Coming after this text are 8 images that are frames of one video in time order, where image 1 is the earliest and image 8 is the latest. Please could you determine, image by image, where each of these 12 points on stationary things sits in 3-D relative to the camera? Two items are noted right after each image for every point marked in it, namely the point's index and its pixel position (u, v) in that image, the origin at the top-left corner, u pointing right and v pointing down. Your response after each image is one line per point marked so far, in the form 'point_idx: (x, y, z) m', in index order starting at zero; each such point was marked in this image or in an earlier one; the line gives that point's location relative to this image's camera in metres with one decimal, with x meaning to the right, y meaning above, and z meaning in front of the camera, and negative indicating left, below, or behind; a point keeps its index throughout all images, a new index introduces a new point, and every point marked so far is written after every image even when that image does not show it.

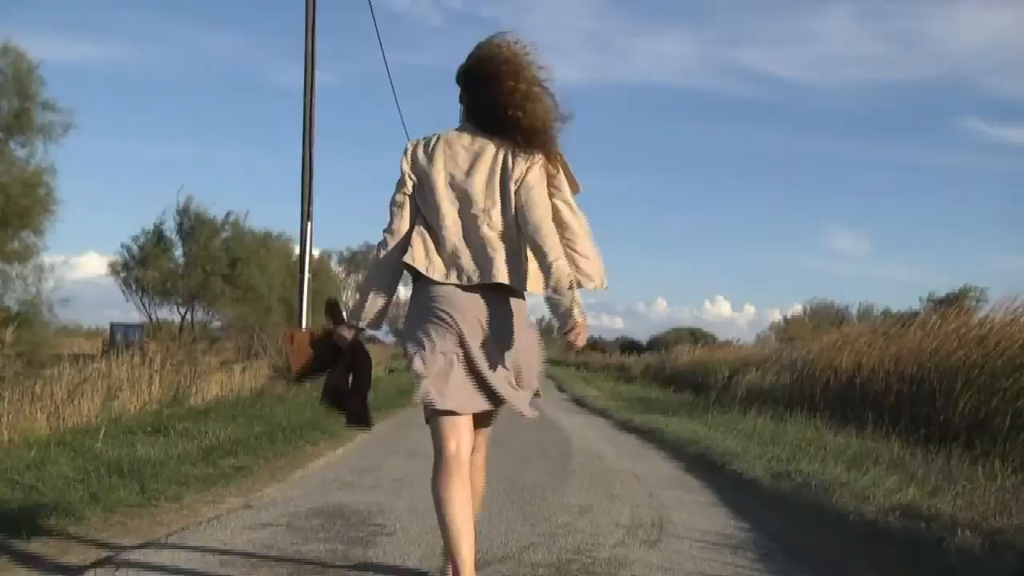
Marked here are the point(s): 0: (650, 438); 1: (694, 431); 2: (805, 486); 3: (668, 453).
0: (+1.0, -1.2, +12.1) m
1: (+1.4, -1.1, +12.0) m
2: (+1.8, -1.2, +9.7) m
3: (+1.0, -1.2, +11.0) m
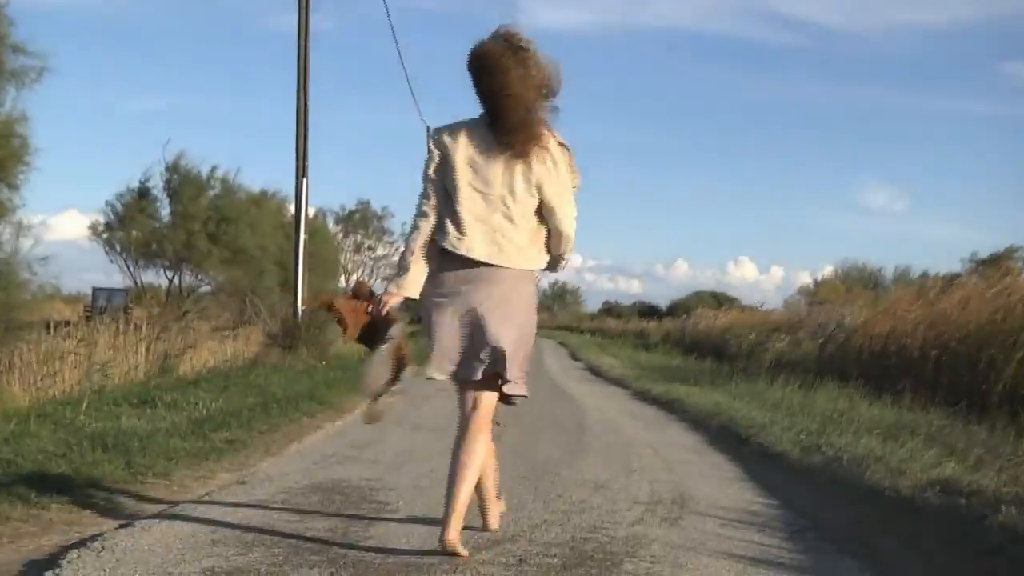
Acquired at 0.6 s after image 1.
0: (+1.2, -0.9, +11.5) m
1: (+1.5, -0.9, +11.3) m
2: (+1.9, -1.0, +9.0) m
3: (+1.2, -0.9, +10.4) m
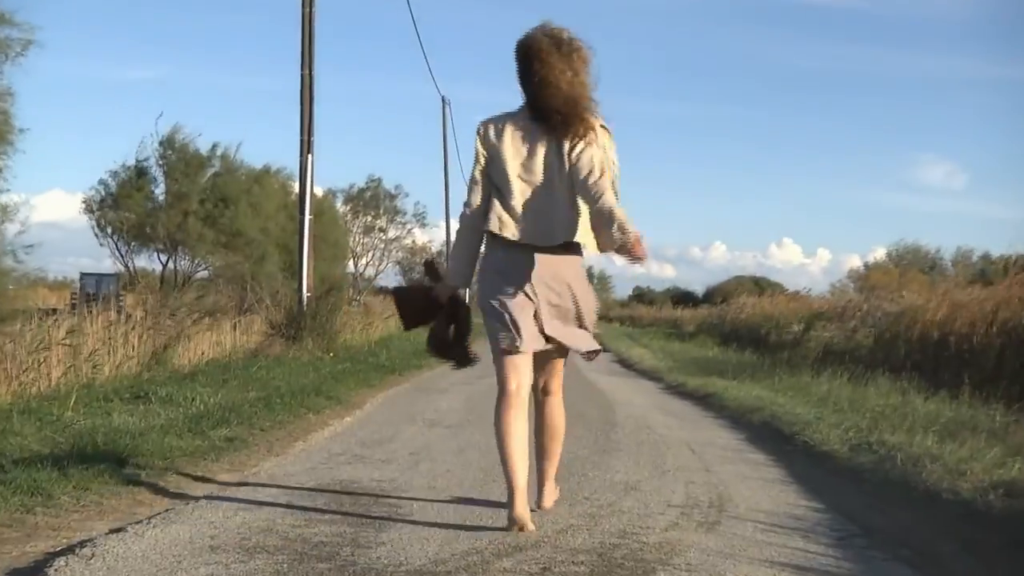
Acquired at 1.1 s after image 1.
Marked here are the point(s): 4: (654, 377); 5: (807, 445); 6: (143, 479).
0: (+1.4, -0.8, +10.7) m
1: (+1.7, -0.8, +10.6) m
2: (+2.0, -0.9, +8.3) m
3: (+1.3, -0.8, +9.6) m
4: (+1.4, -0.9, +14.7) m
5: (+1.6, -0.9, +8.7) m
6: (-1.8, -0.9, +7.8) m
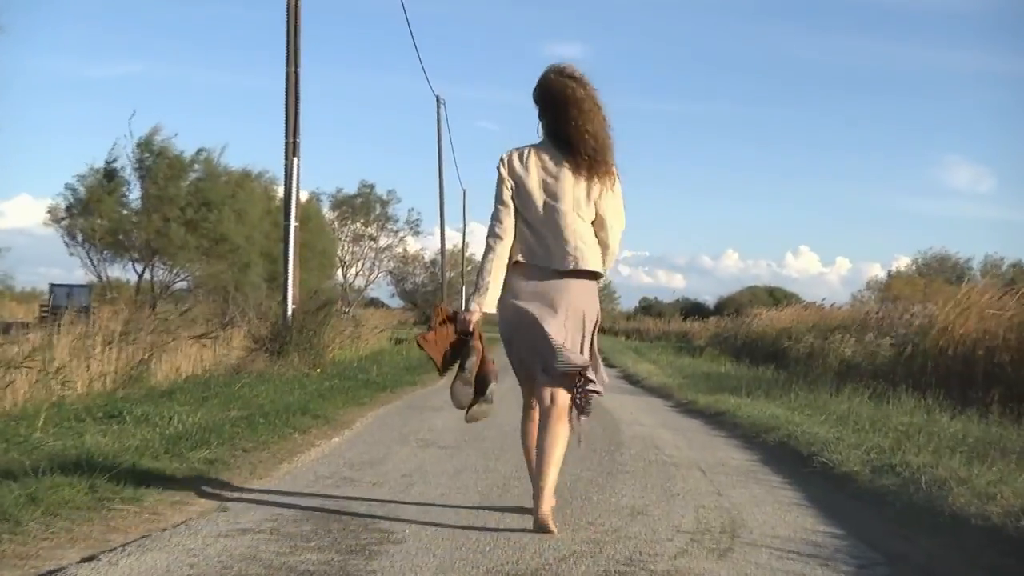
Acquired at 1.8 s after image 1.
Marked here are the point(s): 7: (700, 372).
0: (+1.4, -0.9, +10.2) m
1: (+1.7, -0.8, +10.1) m
2: (+2.0, -1.0, +7.8) m
3: (+1.3, -0.9, +9.1) m
4: (+1.4, -1.0, +14.2) m
5: (+1.6, -0.9, +8.2) m
6: (-1.8, -1.0, +7.3) m
7: (+2.2, -1.0, +18.6) m
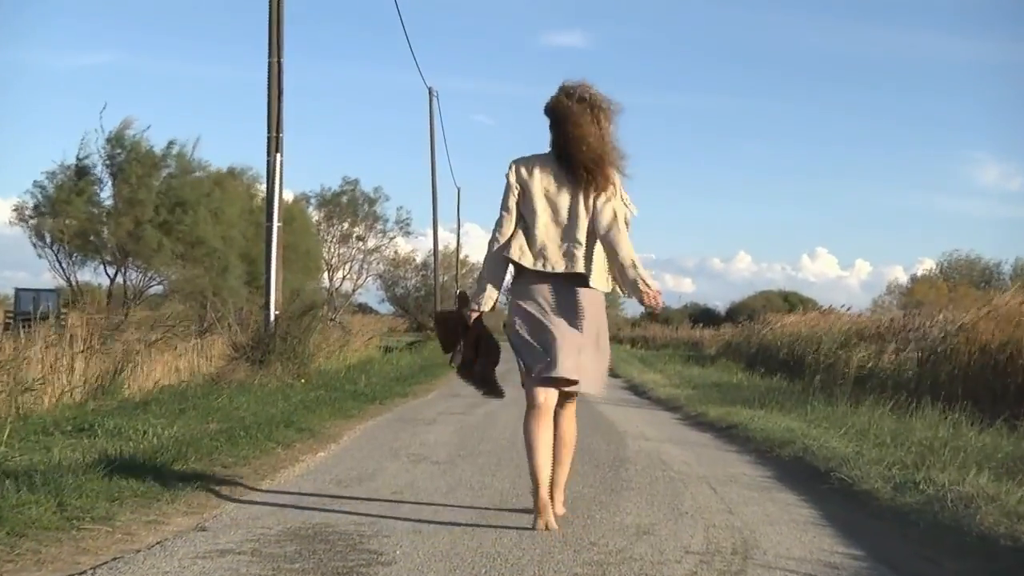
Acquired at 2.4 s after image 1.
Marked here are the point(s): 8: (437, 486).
0: (+1.4, -0.9, +9.7) m
1: (+1.7, -0.9, +9.6) m
2: (+2.0, -1.0, +7.3) m
3: (+1.3, -0.9, +8.6) m
4: (+1.4, -1.0, +13.7) m
5: (+1.6, -1.0, +7.7) m
6: (-1.8, -1.0, +6.8) m
7: (+2.3, -1.0, +18.1) m
8: (-0.4, -1.0, +7.7) m
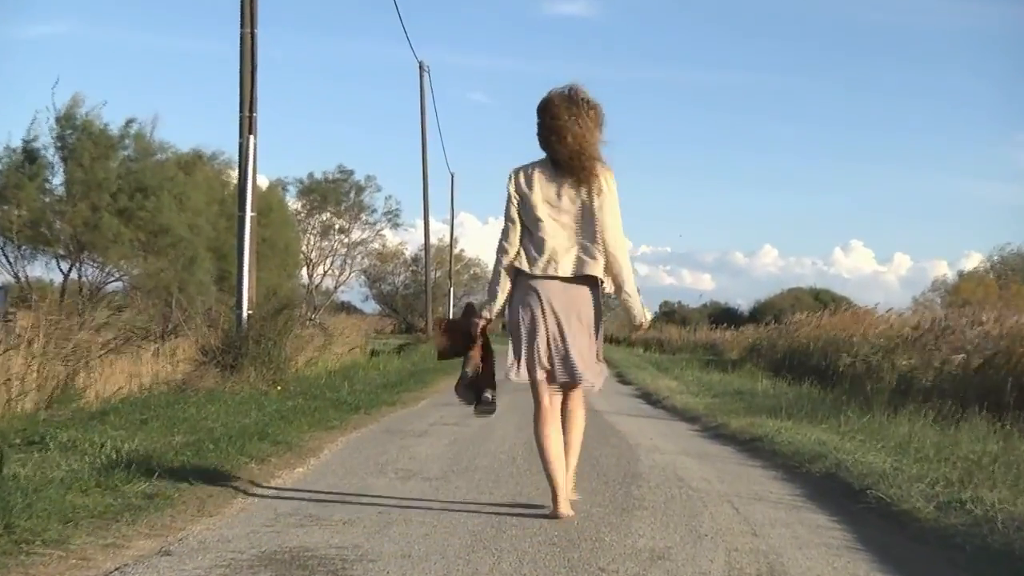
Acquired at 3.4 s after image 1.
0: (+1.4, -0.9, +9.0) m
1: (+1.7, -0.9, +8.8) m
2: (+2.0, -1.0, +6.6) m
3: (+1.3, -0.9, +7.9) m
4: (+1.4, -1.0, +13.0) m
5: (+1.6, -0.9, +7.0) m
6: (-1.8, -1.0, +6.1) m
7: (+2.3, -1.0, +17.4) m
8: (-0.4, -1.0, +7.0) m
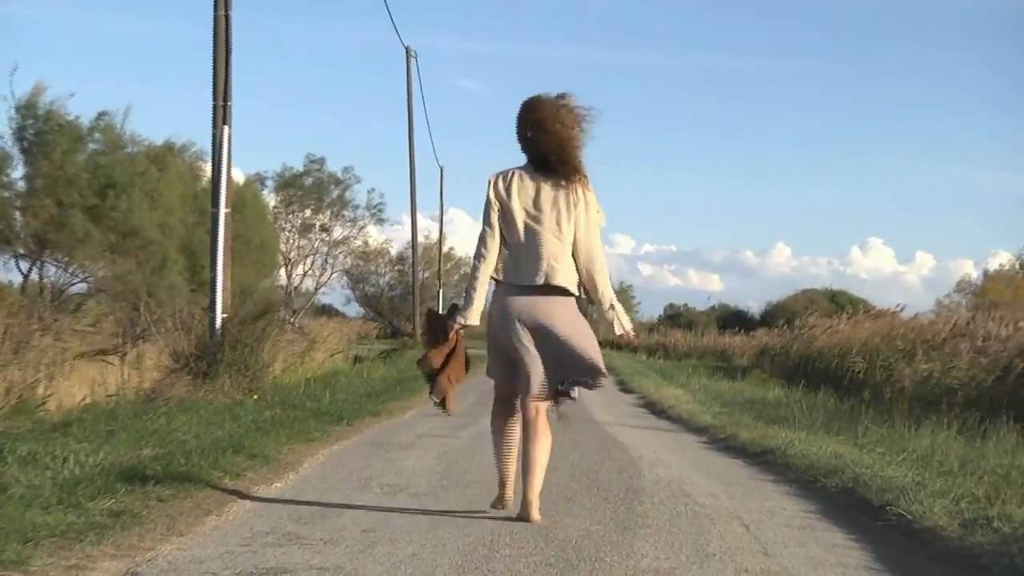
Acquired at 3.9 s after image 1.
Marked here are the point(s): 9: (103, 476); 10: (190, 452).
0: (+1.4, -0.9, +8.6) m
1: (+1.7, -0.9, +8.4) m
2: (+1.9, -1.0, +6.1) m
3: (+1.3, -0.9, +7.4) m
4: (+1.4, -1.1, +12.5) m
5: (+1.6, -1.0, +6.5) m
6: (-1.9, -1.0, +5.6) m
7: (+2.3, -1.1, +16.9) m
8: (-0.4, -1.0, +6.5) m
9: (-1.8, -0.8, +6.8) m
10: (-1.5, -0.8, +7.7) m
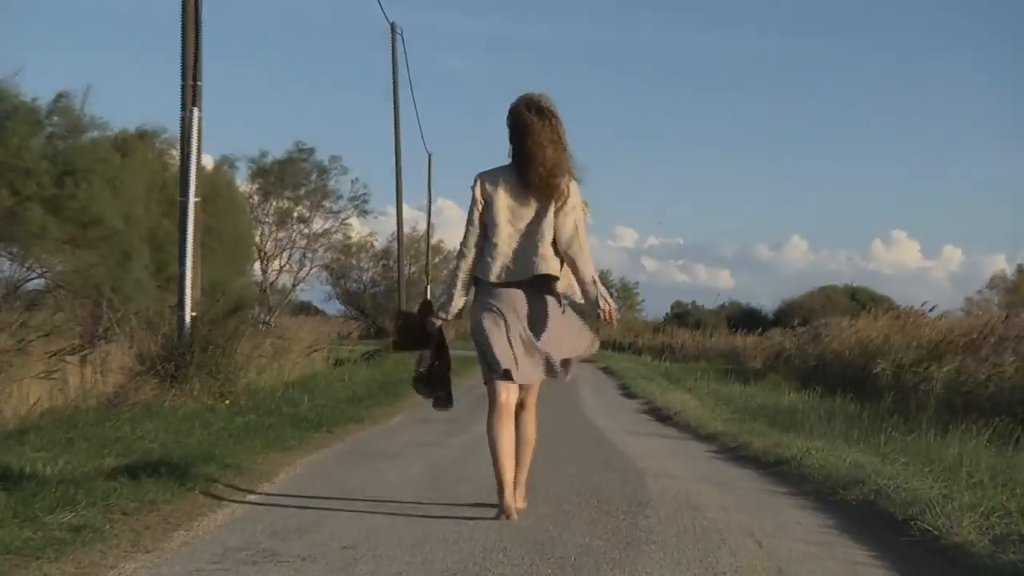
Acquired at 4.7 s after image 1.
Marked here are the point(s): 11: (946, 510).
0: (+1.3, -0.9, +8.1) m
1: (+1.6, -0.9, +7.9) m
2: (+1.9, -1.0, +5.7) m
3: (+1.3, -0.9, +7.0) m
4: (+1.3, -1.1, +12.1) m
5: (+1.6, -0.9, +6.1) m
6: (-1.9, -1.0, +5.2) m
7: (+2.2, -1.1, +16.5) m
8: (-0.4, -1.0, +6.1) m
9: (-1.8, -0.8, +6.3) m
10: (-1.5, -0.8, +7.2) m
11: (+1.7, -0.9, +6.4) m
